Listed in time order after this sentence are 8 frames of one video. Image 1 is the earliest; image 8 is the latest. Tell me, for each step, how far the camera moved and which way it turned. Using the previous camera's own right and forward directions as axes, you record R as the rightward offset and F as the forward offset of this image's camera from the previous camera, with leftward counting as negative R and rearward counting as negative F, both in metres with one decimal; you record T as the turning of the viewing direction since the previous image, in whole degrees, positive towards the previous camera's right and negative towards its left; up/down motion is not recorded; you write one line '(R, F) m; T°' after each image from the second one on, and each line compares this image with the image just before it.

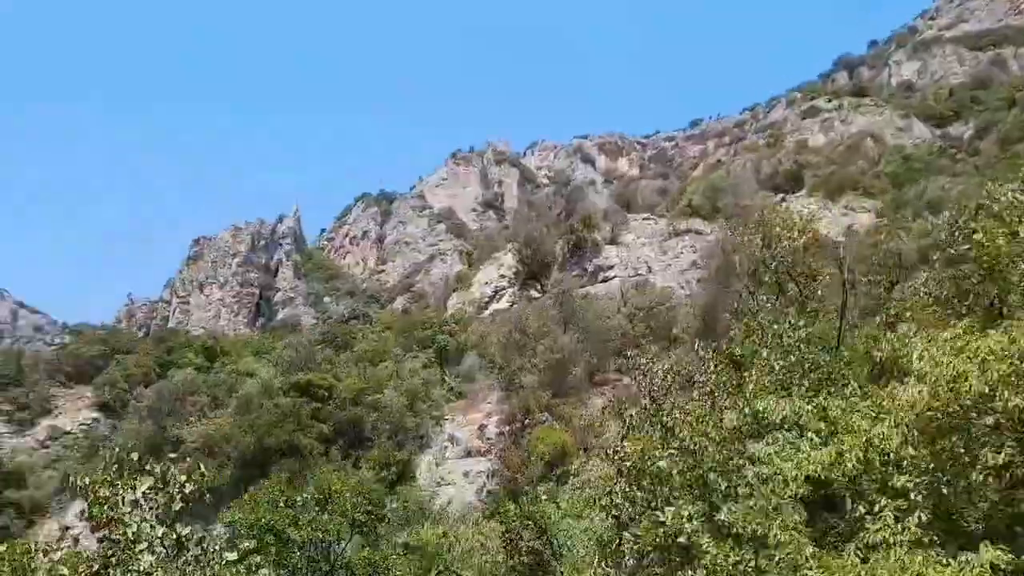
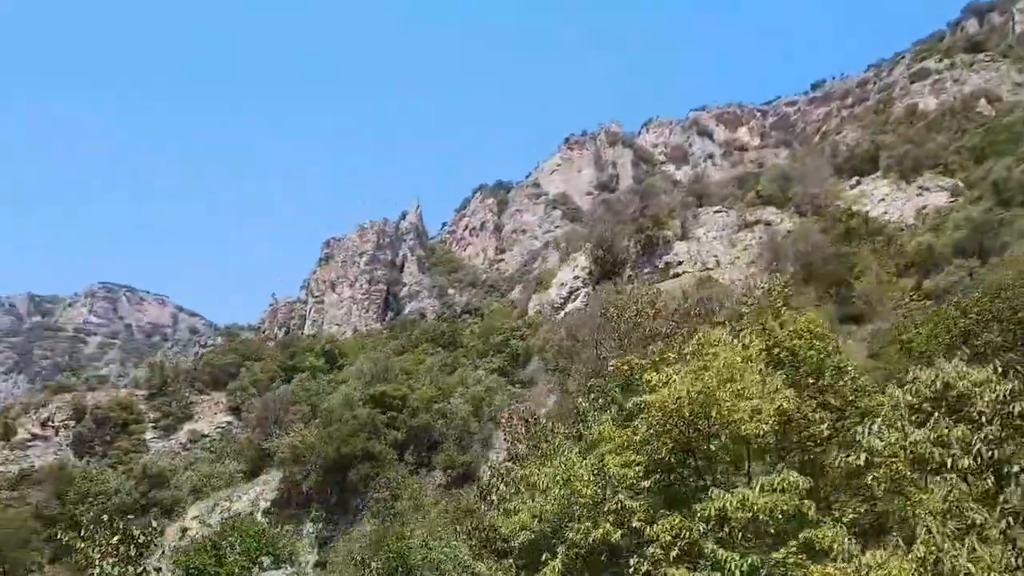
(+2.5, -2.0) m; -8°
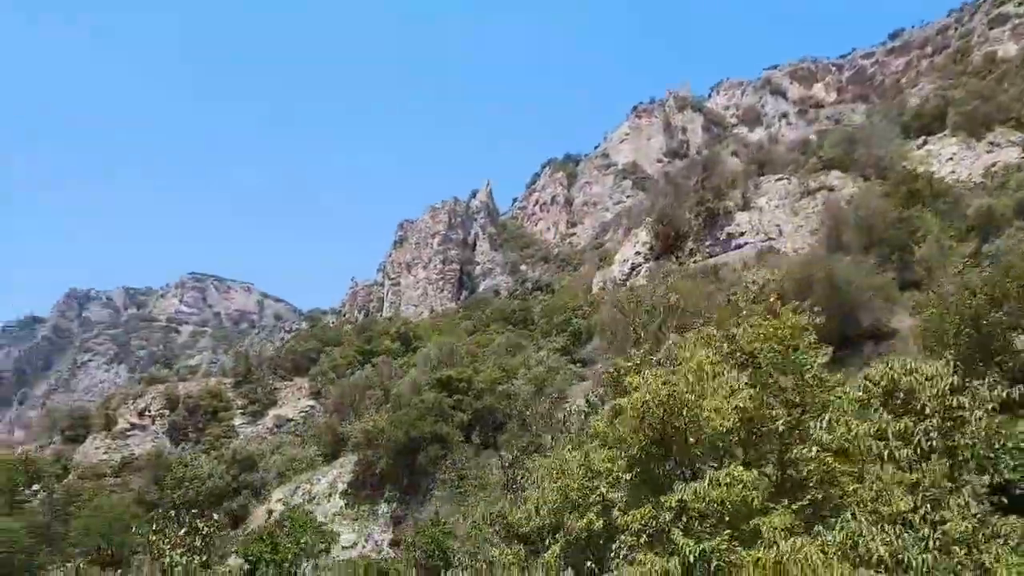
(+0.6, -0.7) m; -5°
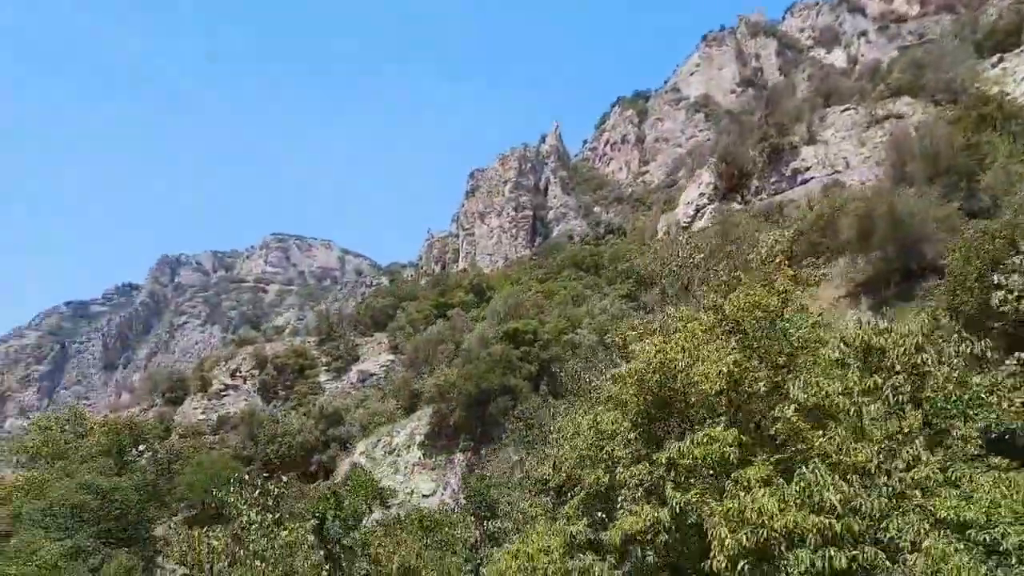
(+0.6, -0.7) m; -5°
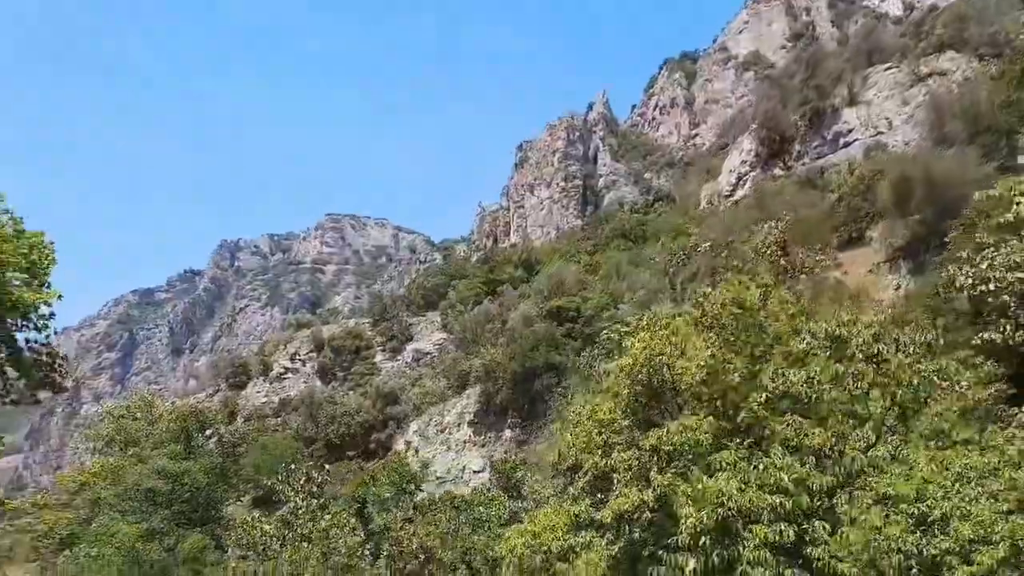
(+0.5, -0.7) m; -4°
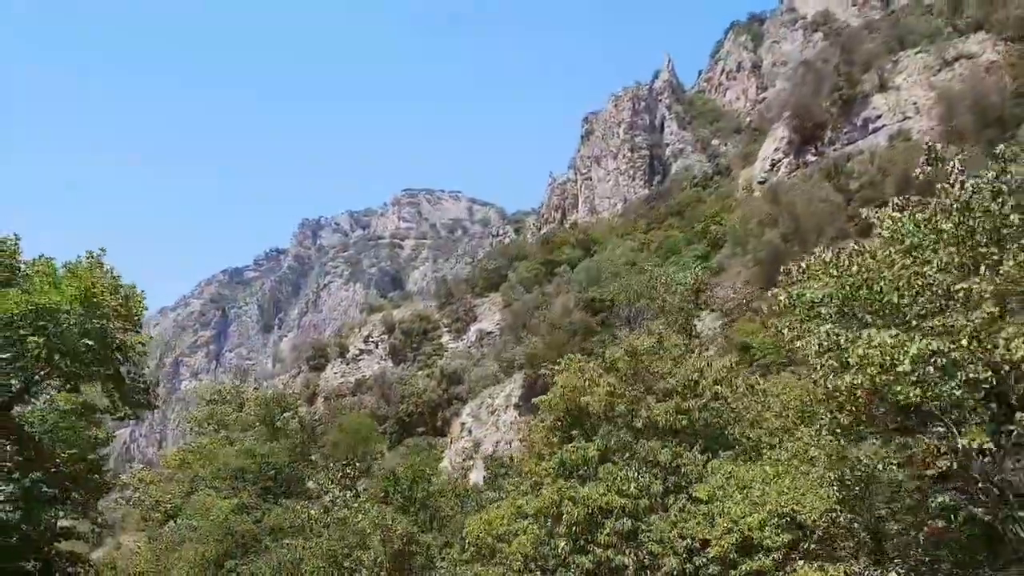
(+1.5, -2.7) m; -5°
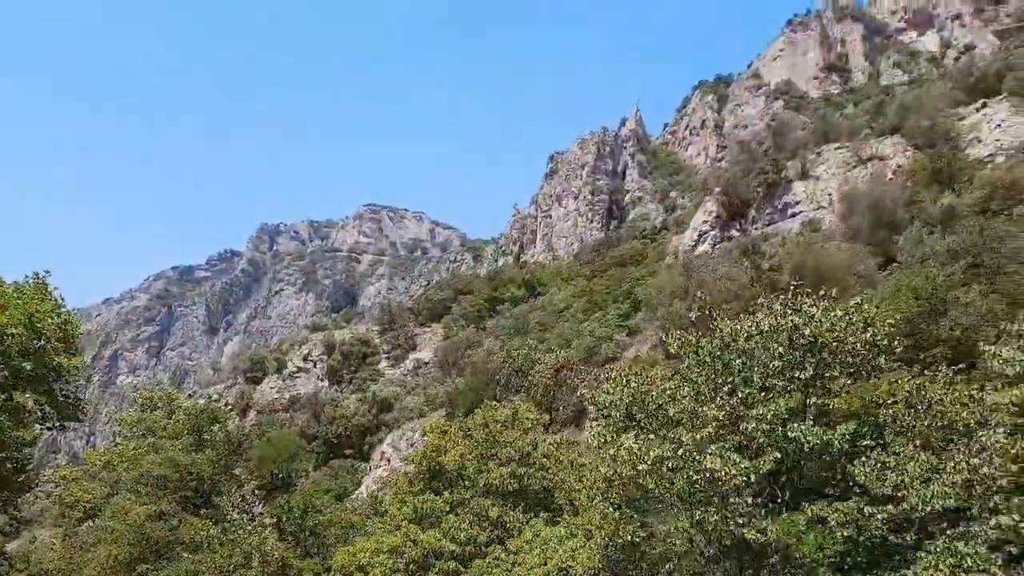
(+1.0, -2.2) m; +3°
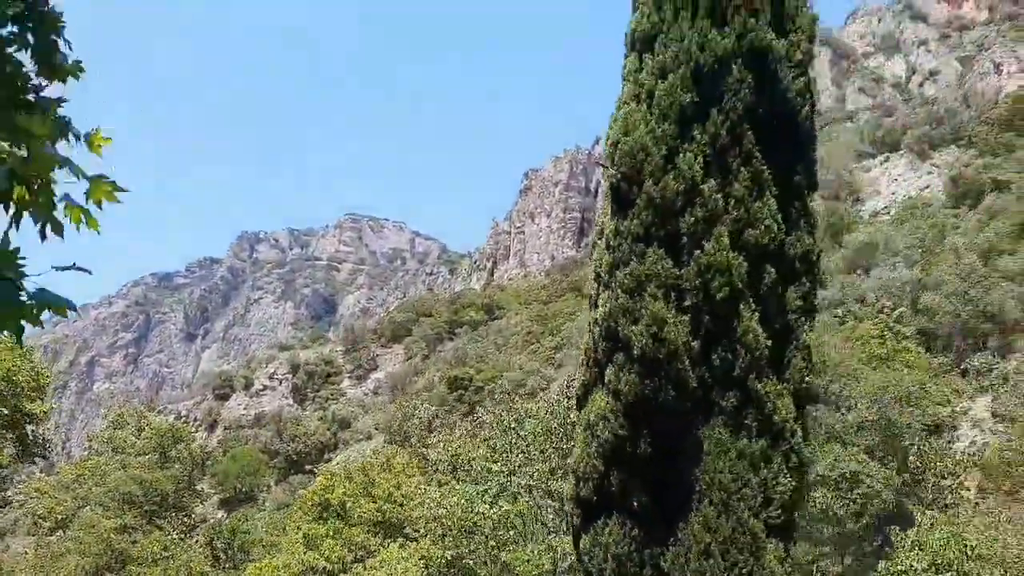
(+1.9, -3.7) m; +1°
